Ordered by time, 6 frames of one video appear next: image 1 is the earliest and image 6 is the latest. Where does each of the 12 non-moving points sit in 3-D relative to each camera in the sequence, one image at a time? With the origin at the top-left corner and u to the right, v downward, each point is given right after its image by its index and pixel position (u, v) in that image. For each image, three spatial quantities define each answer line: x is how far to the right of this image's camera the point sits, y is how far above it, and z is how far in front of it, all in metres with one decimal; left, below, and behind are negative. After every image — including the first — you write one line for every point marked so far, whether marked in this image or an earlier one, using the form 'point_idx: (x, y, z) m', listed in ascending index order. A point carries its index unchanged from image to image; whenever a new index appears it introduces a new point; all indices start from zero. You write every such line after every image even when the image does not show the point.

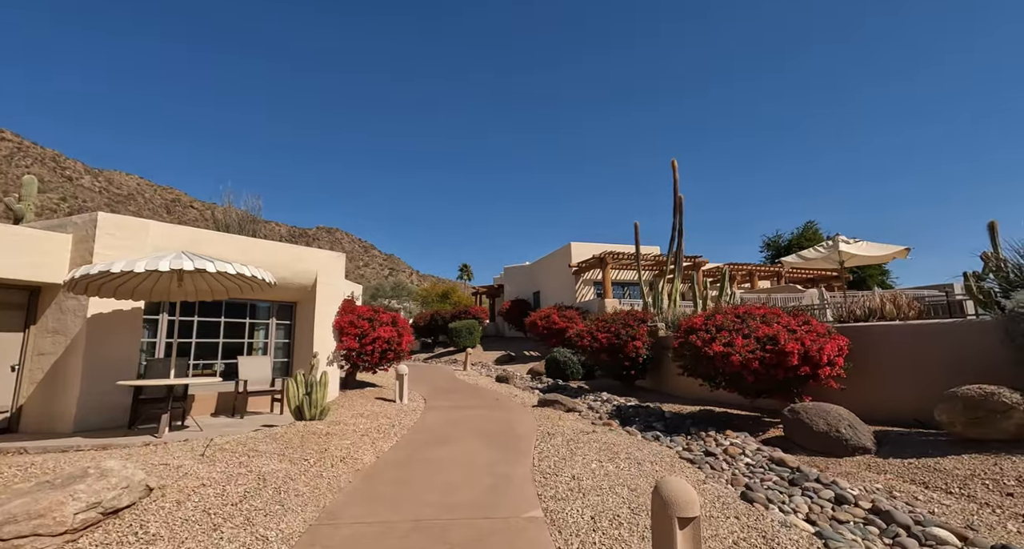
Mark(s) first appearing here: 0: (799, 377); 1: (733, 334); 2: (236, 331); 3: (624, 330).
0: (+4.5, -1.6, +7.3) m
1: (+3.6, -1.0, +7.7) m
2: (-5.7, -1.2, +9.7) m
3: (+2.9, -1.4, +12.0) m
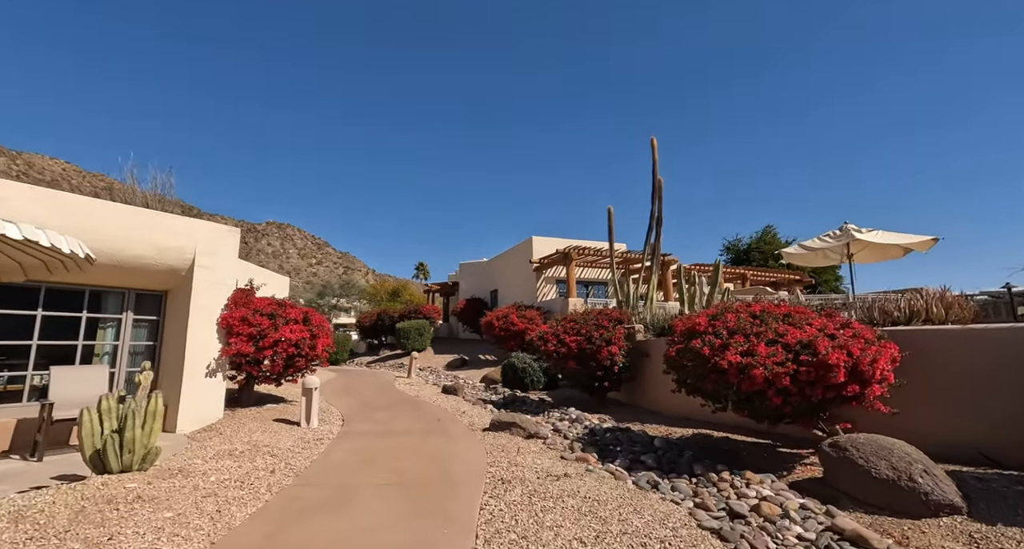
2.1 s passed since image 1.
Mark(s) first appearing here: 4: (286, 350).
0: (+3.8, -1.4, +5.4) m
1: (+2.9, -0.8, +5.7) m
2: (-6.6, -0.8, +6.9) m
3: (+1.8, -1.2, +10.0) m
4: (-4.1, -1.4, +8.6) m
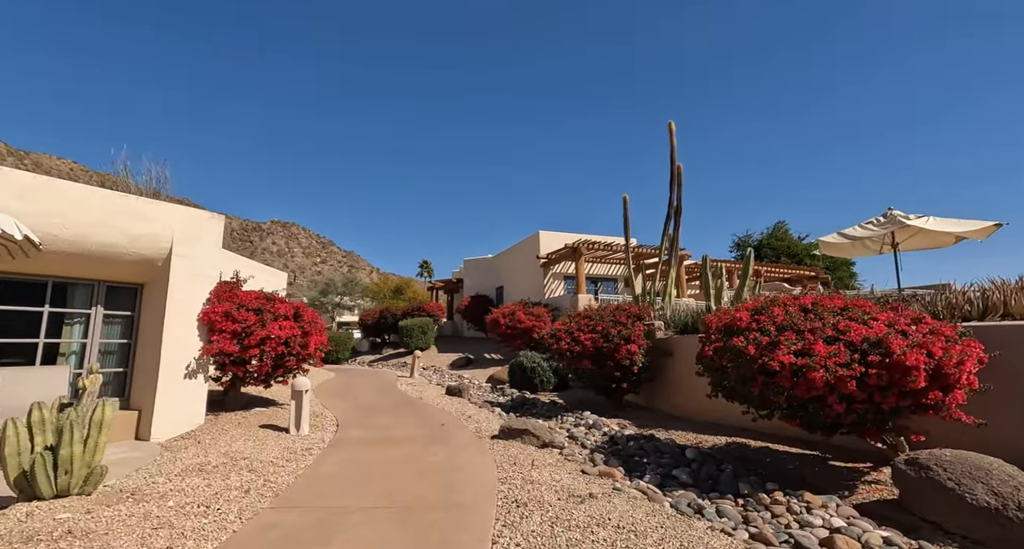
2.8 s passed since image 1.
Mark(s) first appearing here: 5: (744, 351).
0: (+4.0, -1.3, +4.6) m
1: (+3.1, -0.7, +4.9) m
2: (-6.4, -0.7, +6.1) m
3: (+2.0, -1.1, +9.2) m
4: (-3.9, -1.2, +7.8) m
5: (+2.6, -0.8, +5.2) m
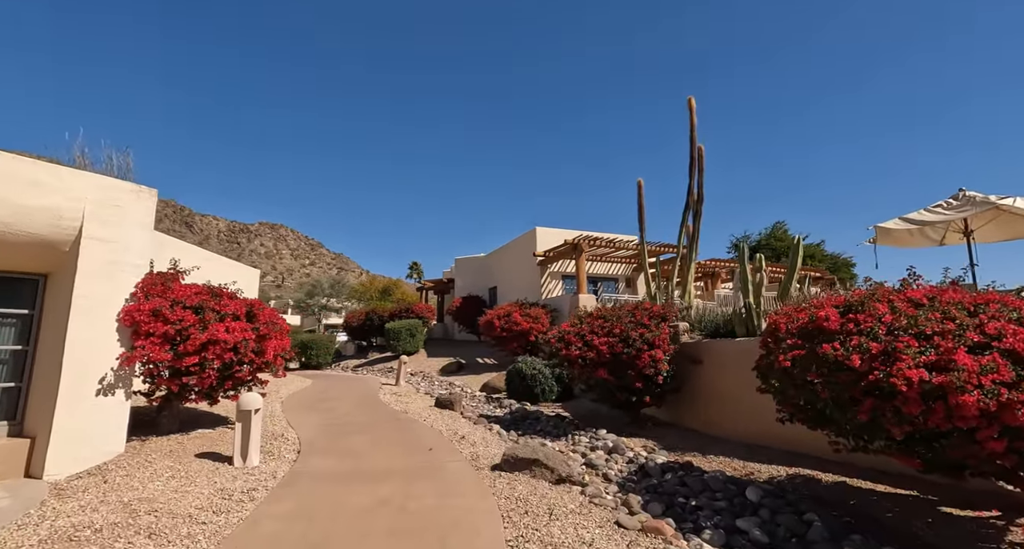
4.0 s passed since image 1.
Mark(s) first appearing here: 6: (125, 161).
0: (+4.1, -1.2, +3.2) m
1: (+3.2, -0.5, +3.5) m
2: (-6.3, -0.5, +4.6) m
3: (+2.0, -1.0, +7.8) m
4: (-3.9, -1.1, +6.3) m
5: (+2.7, -0.7, +3.8) m
6: (-15.2, +4.5, +18.3) m
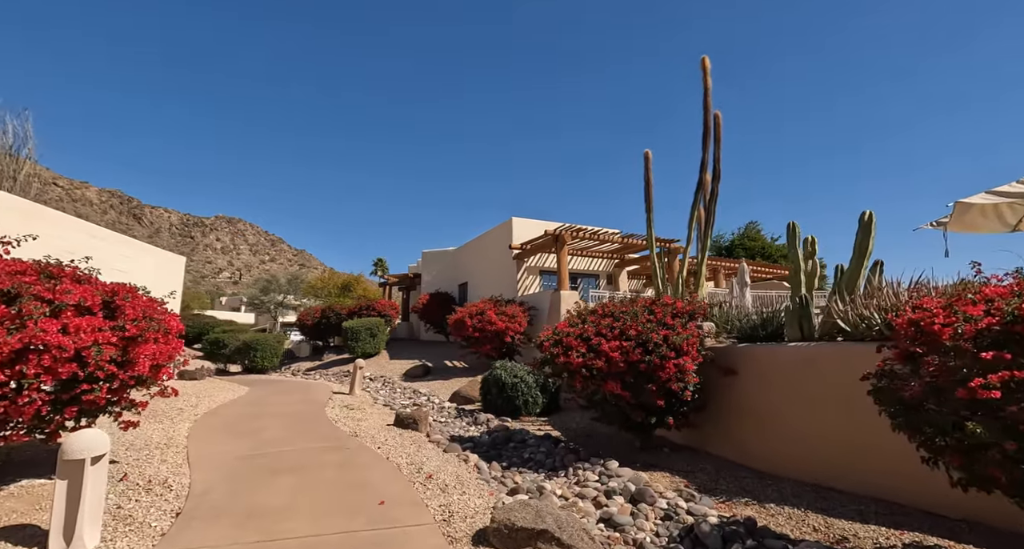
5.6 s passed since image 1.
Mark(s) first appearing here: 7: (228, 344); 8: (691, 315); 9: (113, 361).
0: (+4.2, -1.0, +1.6) m
1: (+3.3, -0.4, +1.8) m
2: (-6.2, -0.2, +2.2) m
3: (+1.8, -0.8, +6.0) m
4: (-4.0, -0.8, +4.1) m
5: (+2.8, -0.5, +2.1) m
6: (-16.0, +4.9, +15.3) m
7: (-11.5, -2.8, +18.9) m
8: (+2.4, -0.5, +6.3) m
9: (-3.8, -0.8, +4.5) m
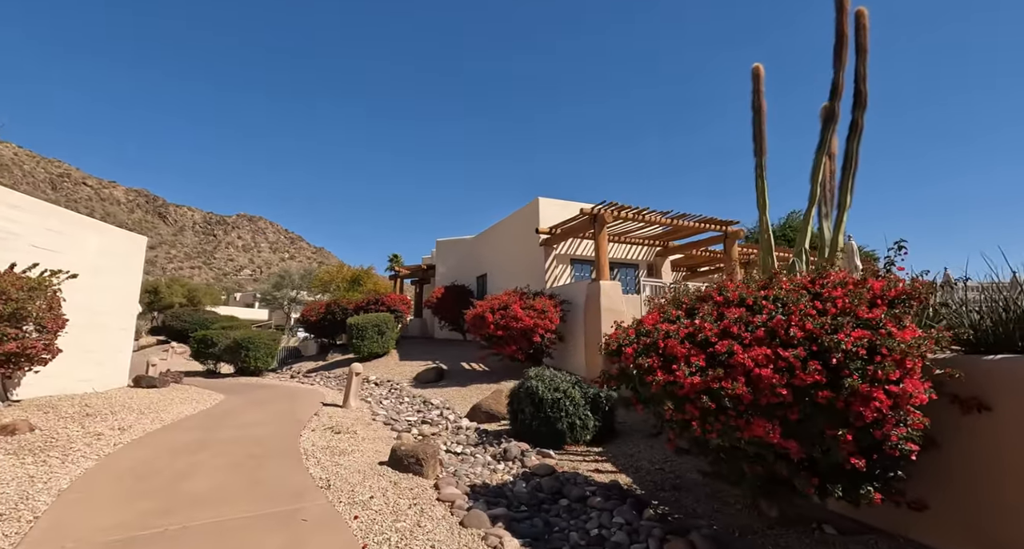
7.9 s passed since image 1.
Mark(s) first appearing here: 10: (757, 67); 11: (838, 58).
0: (+4.5, -0.7, -1.2) m
1: (+3.6, 0.0, -0.9) m
2: (-5.9, +0.1, -0.2) m
3: (+2.3, -0.4, +3.3) m
4: (-3.5, -0.5, +1.6) m
5: (+3.1, -0.2, -0.6) m
6: (-15.2, +5.3, +13.2) m
7: (-10.5, -2.4, +16.7) m
8: (+2.9, -0.2, +3.6) m
9: (-3.3, -0.5, +2.0) m
10: (+3.1, +2.6, +6.2) m
11: (+4.3, +2.8, +6.1) m
